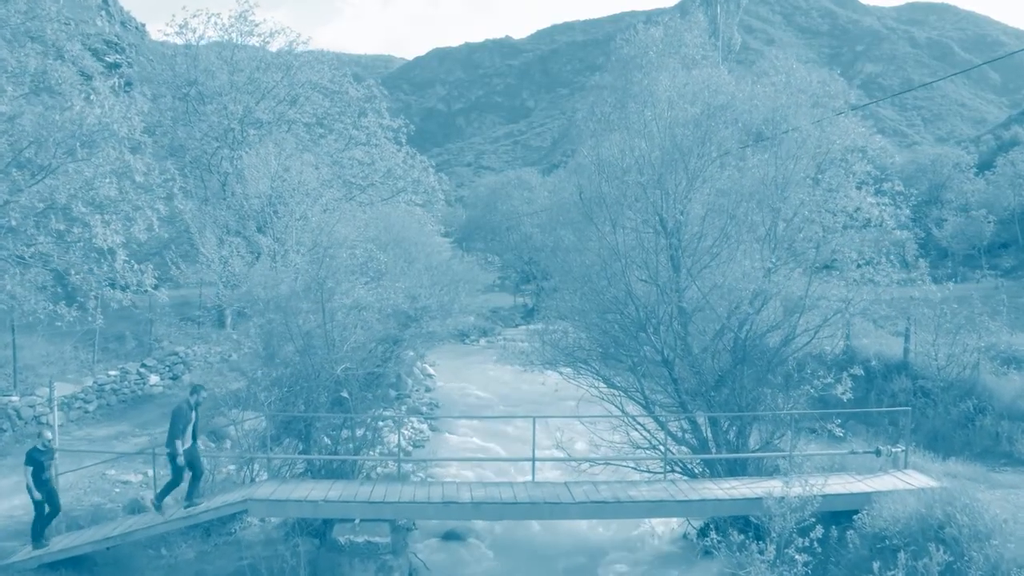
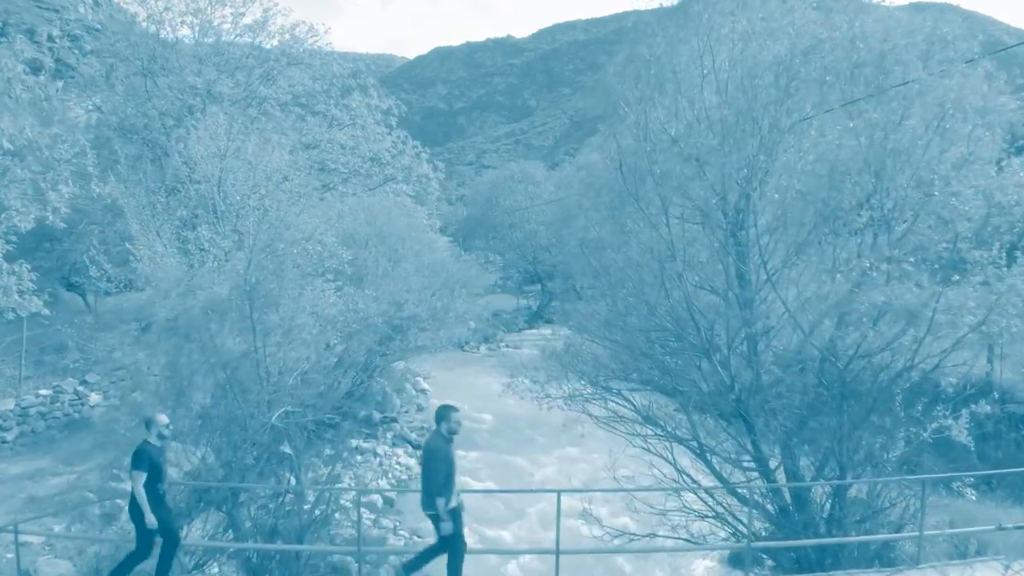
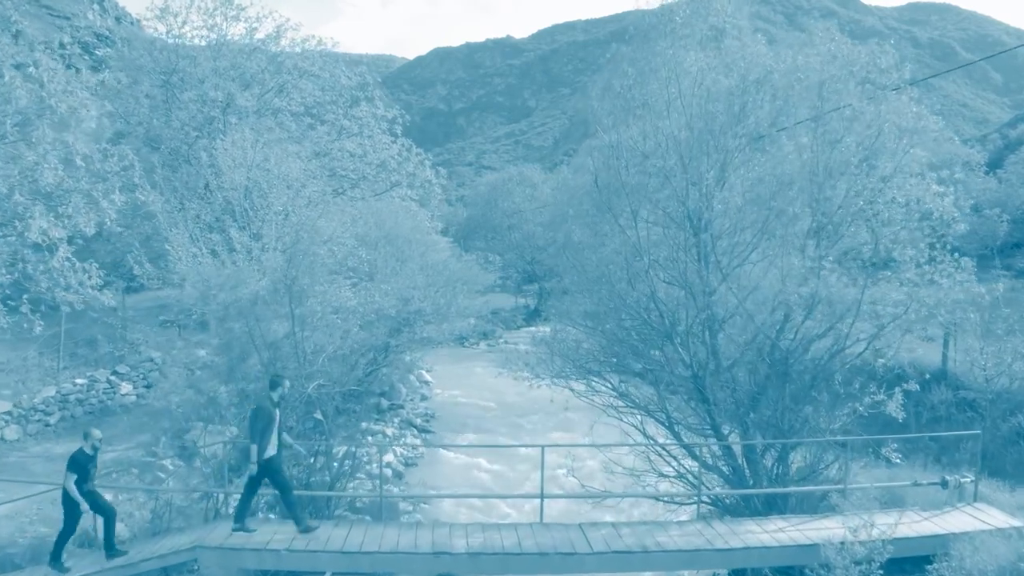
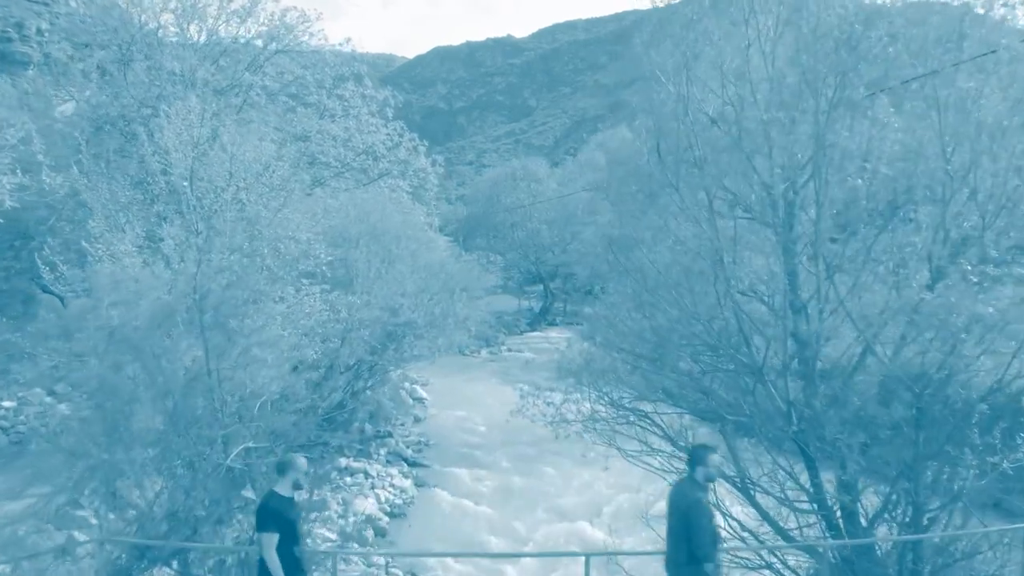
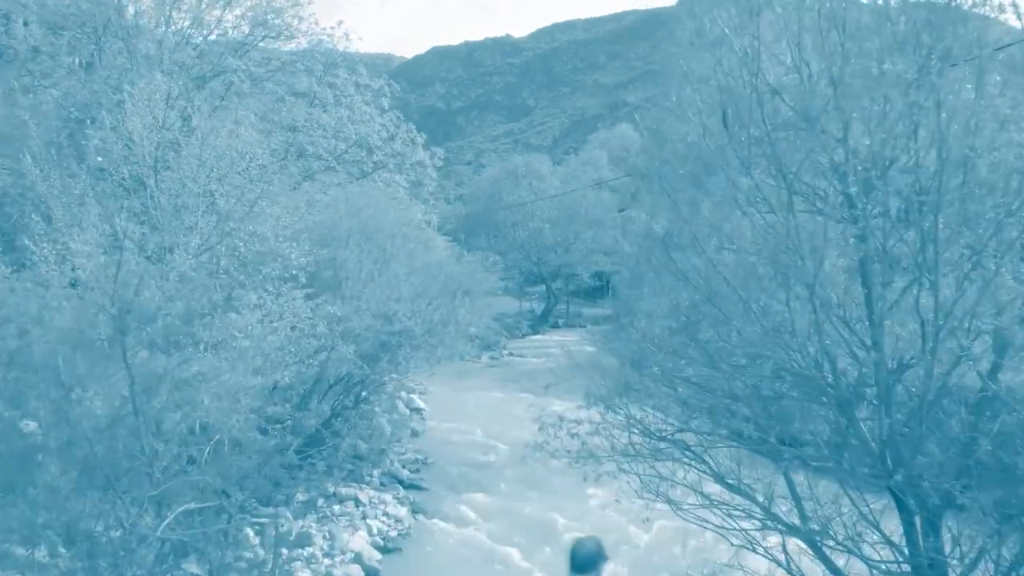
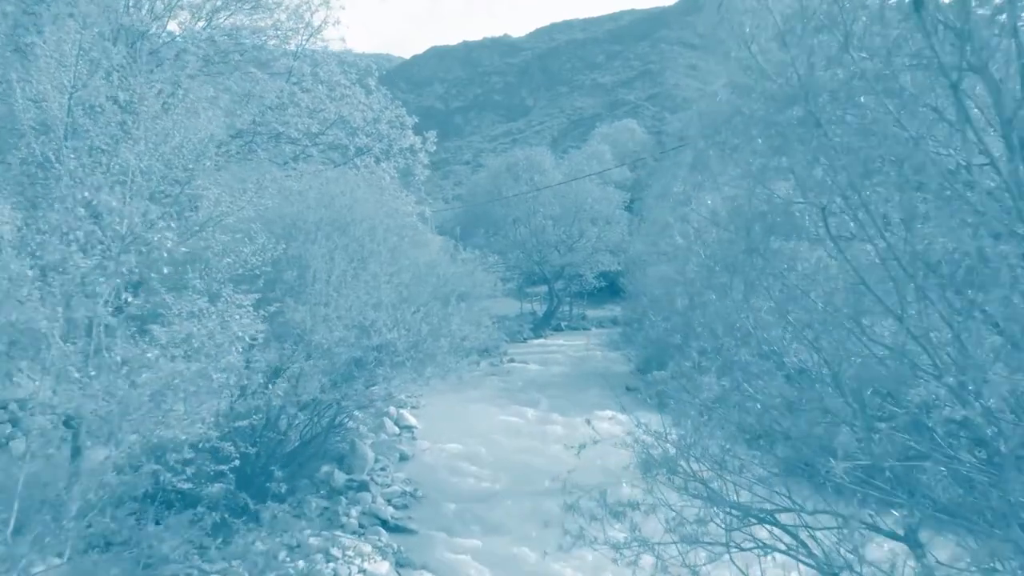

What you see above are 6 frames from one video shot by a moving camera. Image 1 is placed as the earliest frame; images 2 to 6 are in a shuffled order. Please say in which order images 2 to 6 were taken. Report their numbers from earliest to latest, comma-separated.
3, 2, 4, 5, 6
